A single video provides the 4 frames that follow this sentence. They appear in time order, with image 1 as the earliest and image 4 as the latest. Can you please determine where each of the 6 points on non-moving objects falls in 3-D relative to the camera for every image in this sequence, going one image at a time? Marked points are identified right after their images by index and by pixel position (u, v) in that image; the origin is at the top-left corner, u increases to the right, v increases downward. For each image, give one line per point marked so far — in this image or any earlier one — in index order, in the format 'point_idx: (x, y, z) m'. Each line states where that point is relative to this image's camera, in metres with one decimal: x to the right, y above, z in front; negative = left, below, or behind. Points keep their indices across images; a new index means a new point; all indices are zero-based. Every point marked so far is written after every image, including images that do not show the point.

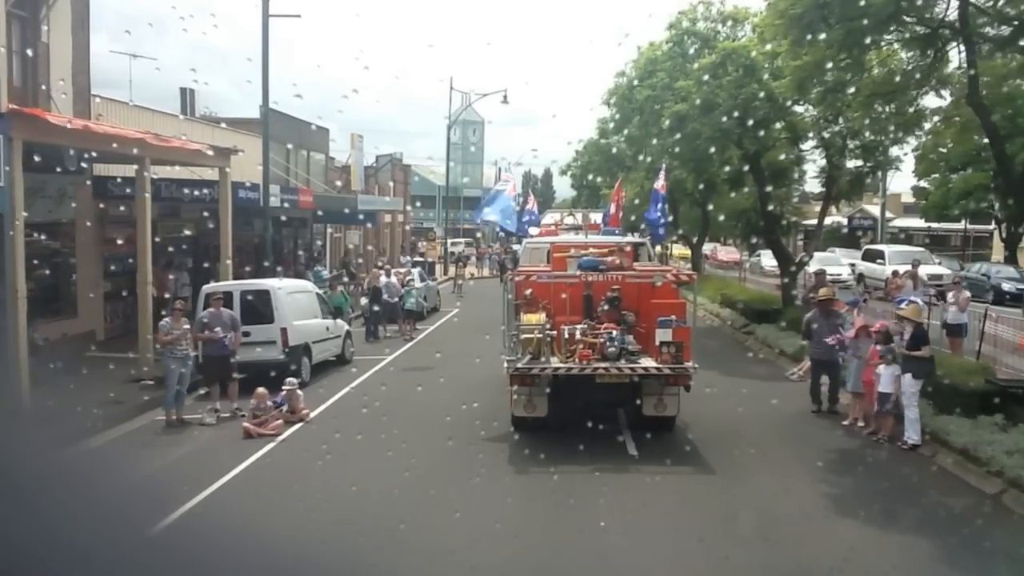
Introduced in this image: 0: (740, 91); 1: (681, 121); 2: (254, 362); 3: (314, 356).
0: (+4.3, +3.7, +18.4) m
1: (+3.4, +3.3, +19.4) m
2: (-3.8, -1.1, +14.3) m
3: (-3.1, -1.1, +15.5) m
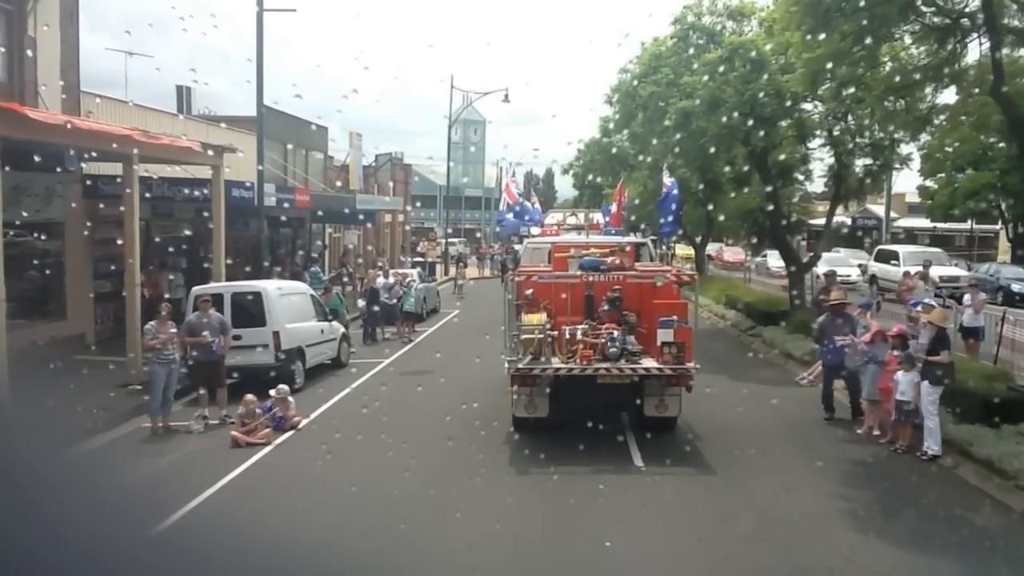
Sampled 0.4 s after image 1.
0: (+4.3, +3.7, +17.9) m
1: (+3.4, +3.3, +18.9) m
2: (-3.8, -1.1, +13.9) m
3: (-3.1, -1.1, +15.1) m
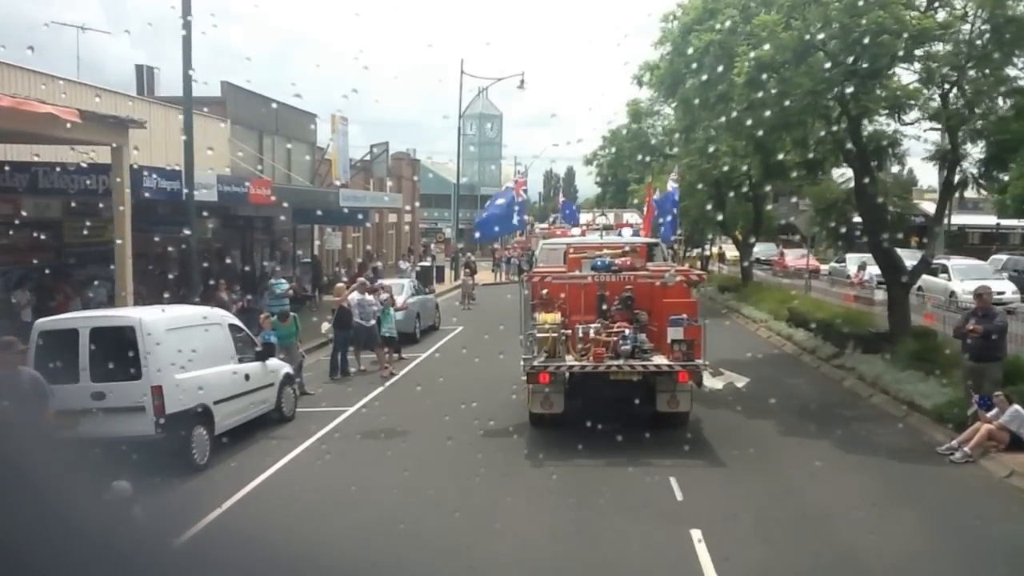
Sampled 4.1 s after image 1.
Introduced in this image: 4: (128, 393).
0: (+4.4, +3.4, +13.1) m
1: (+3.5, +3.0, +14.1) m
2: (-3.7, -1.4, +9.2) m
3: (-3.1, -1.4, +10.4) m
4: (-3.6, -0.9, +9.2) m
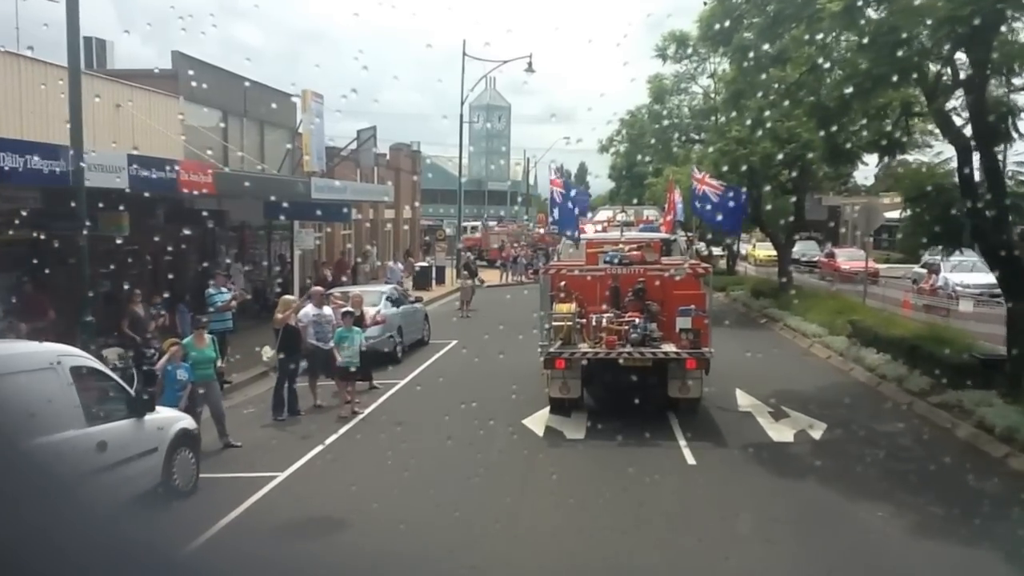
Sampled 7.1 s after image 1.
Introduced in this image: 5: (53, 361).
0: (+4.3, +3.2, +9.4) m
1: (+3.4, +2.8, +10.4) m
2: (-3.8, -1.6, +5.6) m
3: (-3.1, -1.6, +6.8) m
4: (-3.7, -1.1, +5.6) m
5: (-3.3, -0.5, +7.2) m
